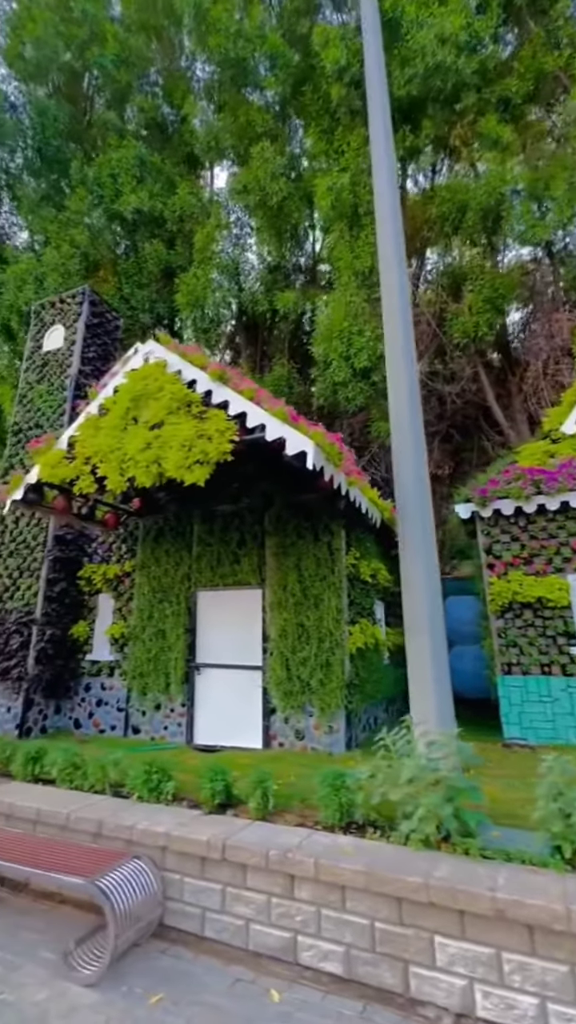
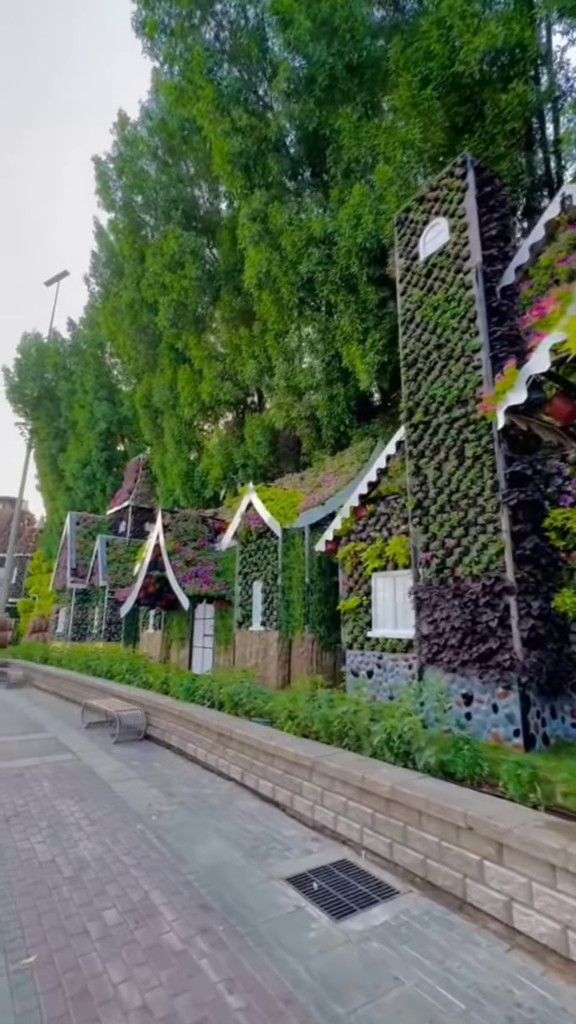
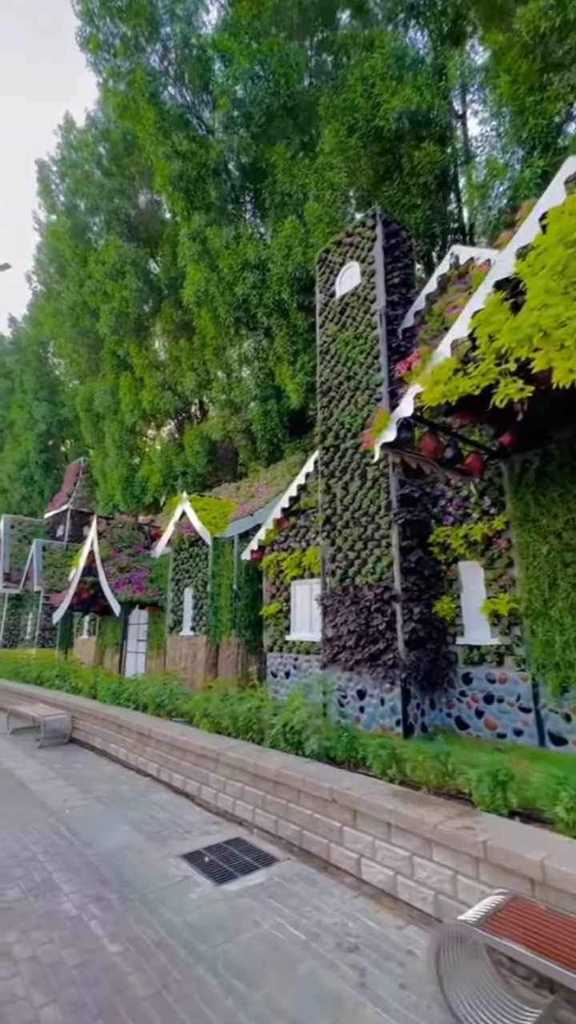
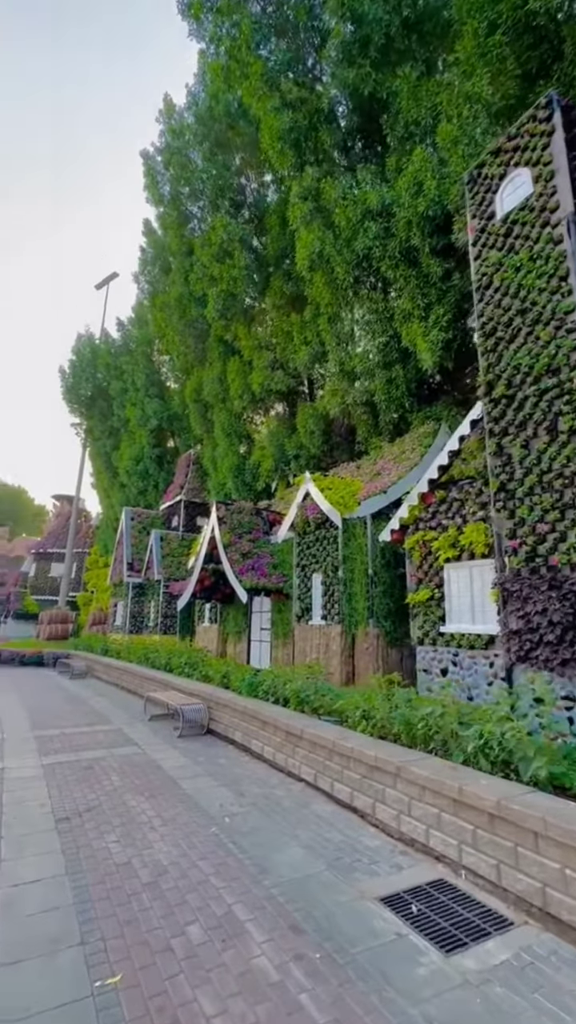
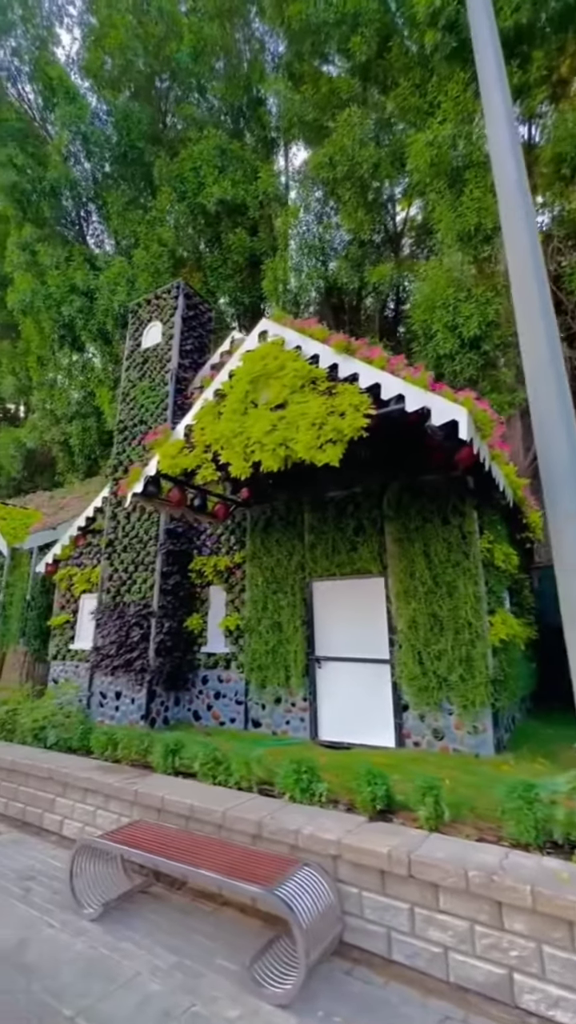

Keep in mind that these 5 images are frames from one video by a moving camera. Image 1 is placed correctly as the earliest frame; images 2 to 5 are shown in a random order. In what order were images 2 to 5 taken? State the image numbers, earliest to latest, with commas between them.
5, 3, 2, 4
